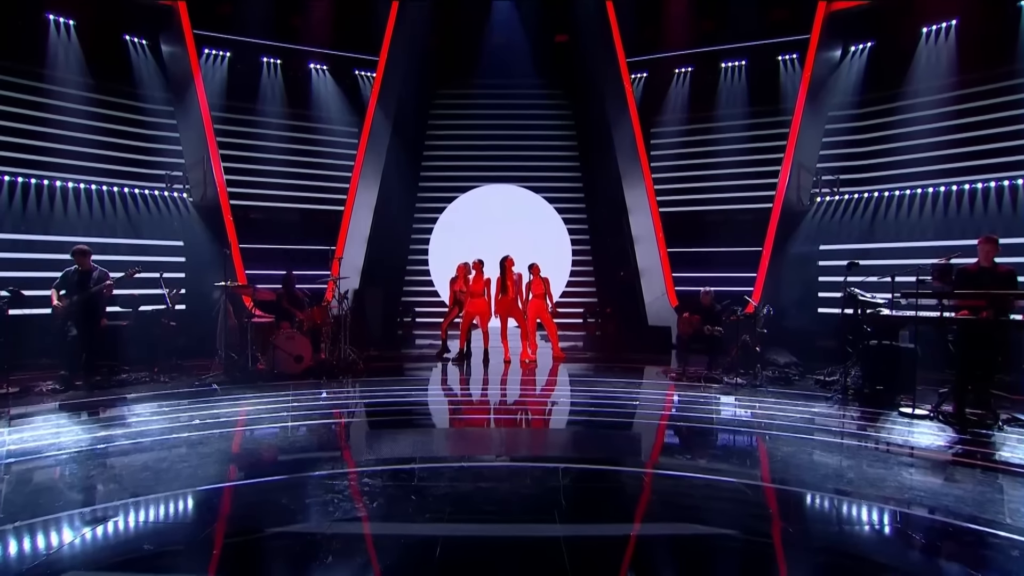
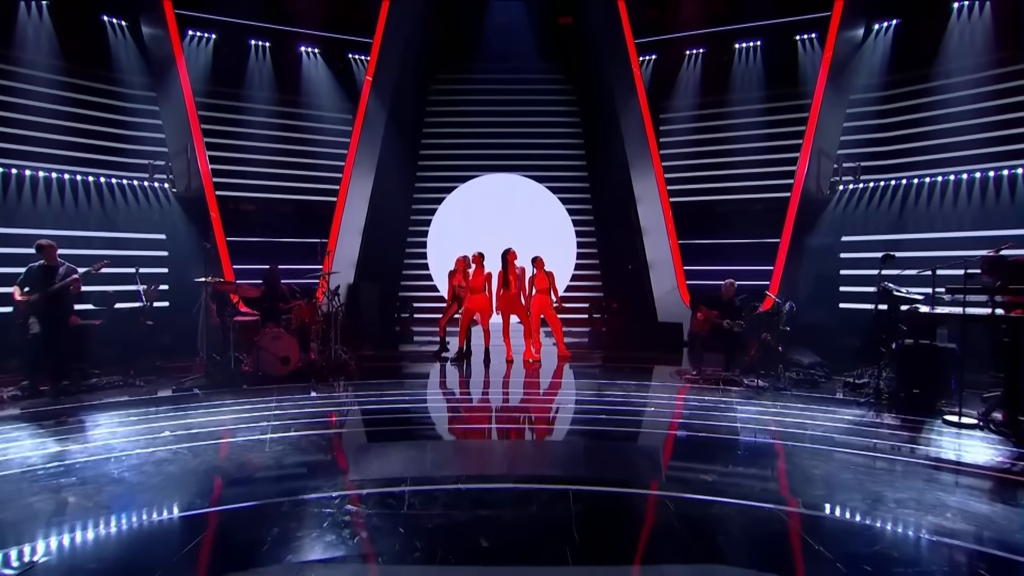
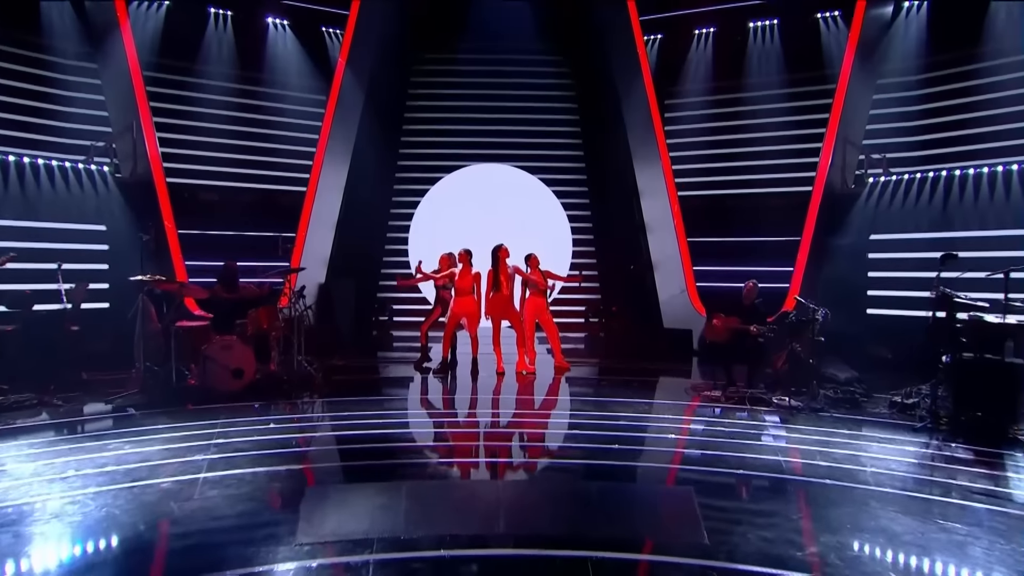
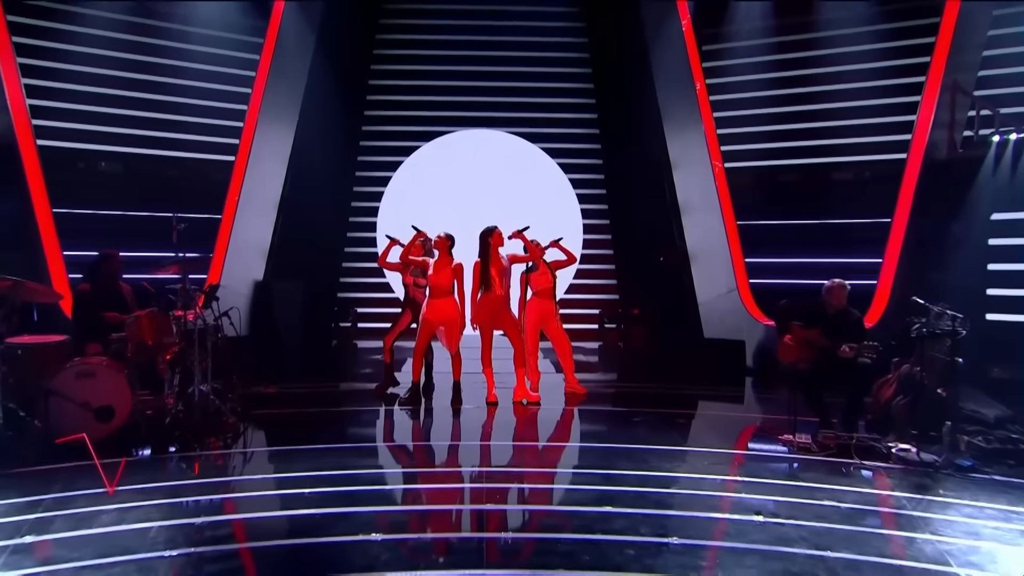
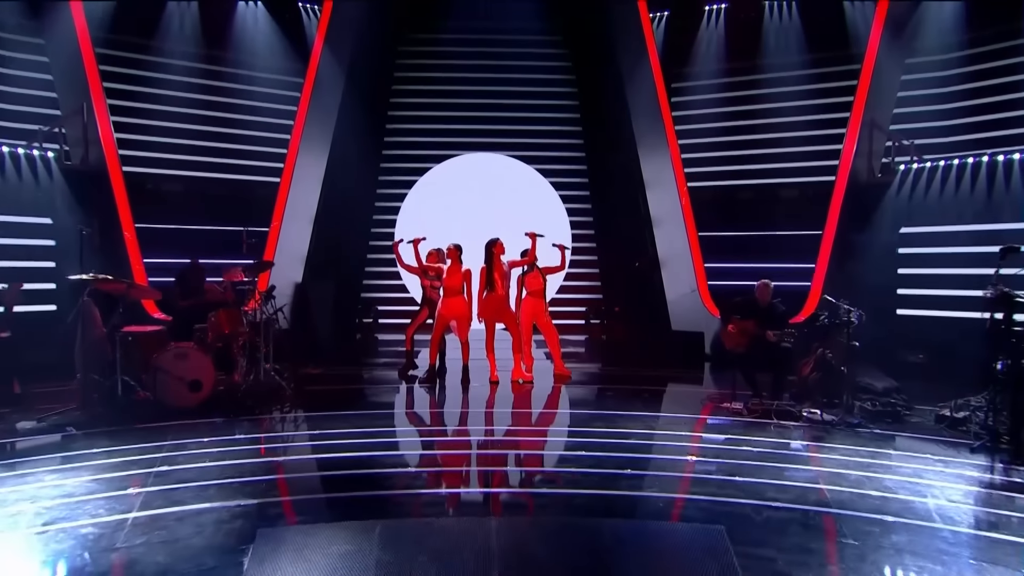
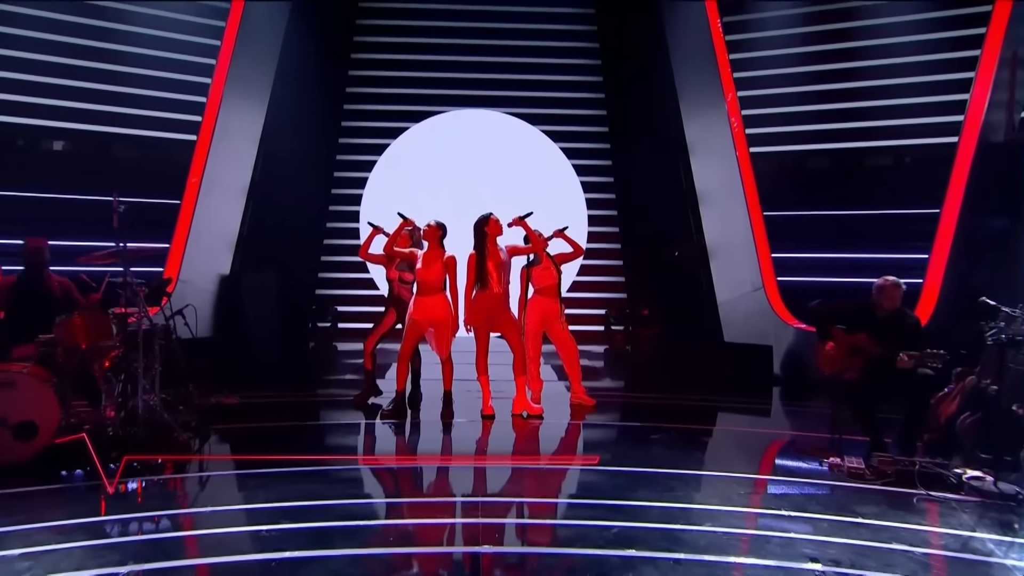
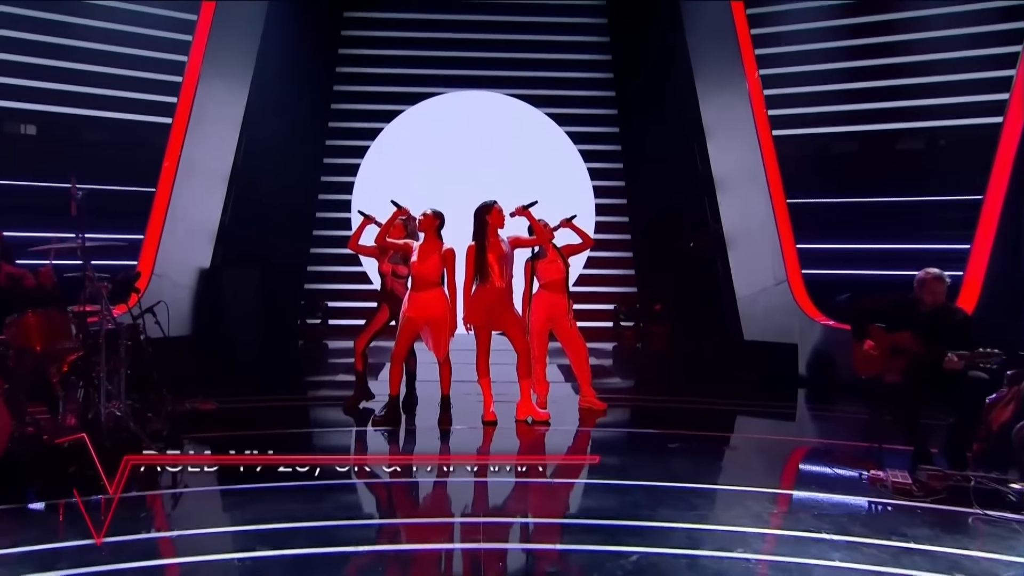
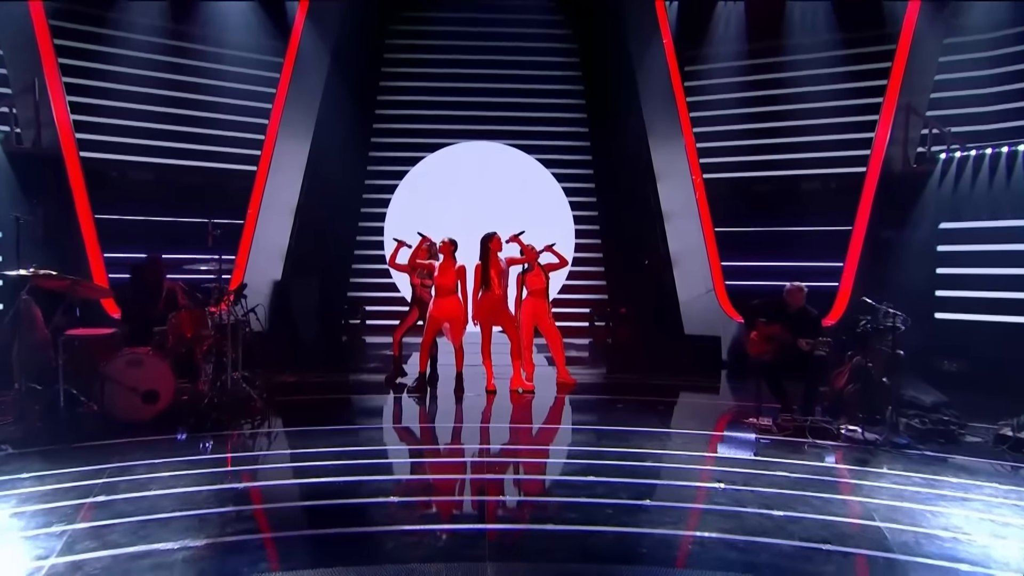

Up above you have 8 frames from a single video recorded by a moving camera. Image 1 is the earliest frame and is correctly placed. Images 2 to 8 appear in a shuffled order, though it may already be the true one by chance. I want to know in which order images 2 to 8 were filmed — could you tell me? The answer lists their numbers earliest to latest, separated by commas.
2, 3, 5, 8, 4, 6, 7
